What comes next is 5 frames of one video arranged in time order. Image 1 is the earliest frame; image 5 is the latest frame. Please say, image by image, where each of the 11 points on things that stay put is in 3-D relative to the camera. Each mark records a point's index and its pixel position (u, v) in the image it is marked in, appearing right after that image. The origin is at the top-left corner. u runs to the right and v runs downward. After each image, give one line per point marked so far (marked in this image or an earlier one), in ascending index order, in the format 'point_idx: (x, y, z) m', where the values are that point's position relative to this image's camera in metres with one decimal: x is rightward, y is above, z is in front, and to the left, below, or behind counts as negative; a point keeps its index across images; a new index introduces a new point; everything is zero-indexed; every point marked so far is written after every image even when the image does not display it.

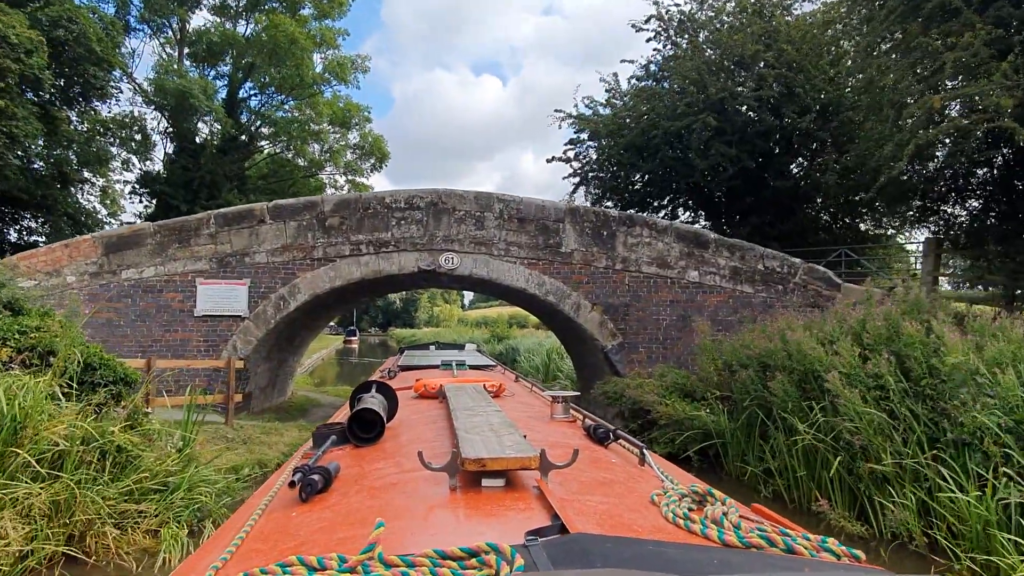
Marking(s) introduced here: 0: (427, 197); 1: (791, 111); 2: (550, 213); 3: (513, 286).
0: (-1.2, +1.3, +9.1) m
1: (+4.9, +3.1, +11.3) m
2: (+0.5, +1.1, +9.1) m
3: (0.0, 0.0, +9.1) m
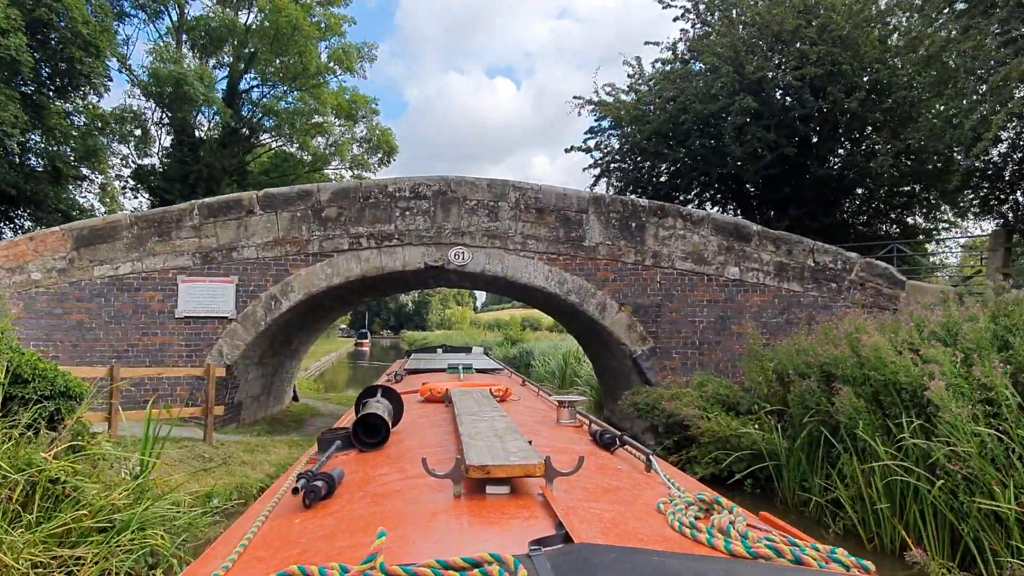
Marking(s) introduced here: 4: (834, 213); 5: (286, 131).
0: (-1.0, +1.3, +8.1) m
1: (+5.2, +3.2, +10.2) m
2: (+0.8, +1.1, +8.2) m
3: (+0.2, +0.1, +8.1) m
4: (+5.9, +1.4, +11.6) m
5: (-5.6, +3.9, +15.9) m
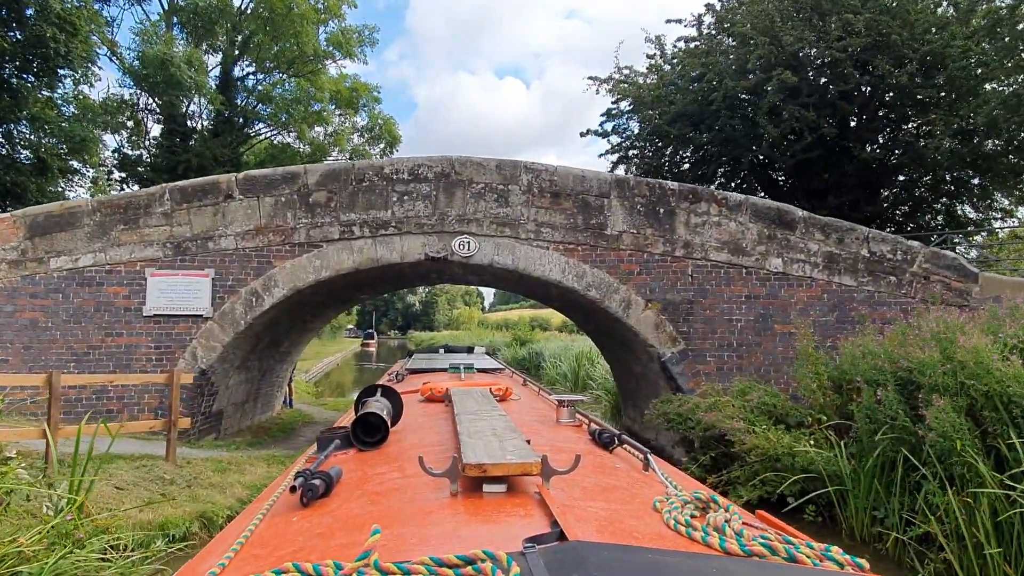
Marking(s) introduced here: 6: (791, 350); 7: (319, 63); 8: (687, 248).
0: (-0.9, +1.4, +7.2) m
1: (+5.4, +3.2, +9.2) m
2: (+0.9, +1.2, +7.2) m
3: (+0.4, +0.1, +7.2) m
4: (+6.0, +1.4, +10.6) m
5: (-5.4, +4.0, +15.0) m
6: (+3.1, -0.7, +7.1) m
7: (-4.7, +5.5, +15.6) m
8: (+2.0, +0.5, +7.2) m
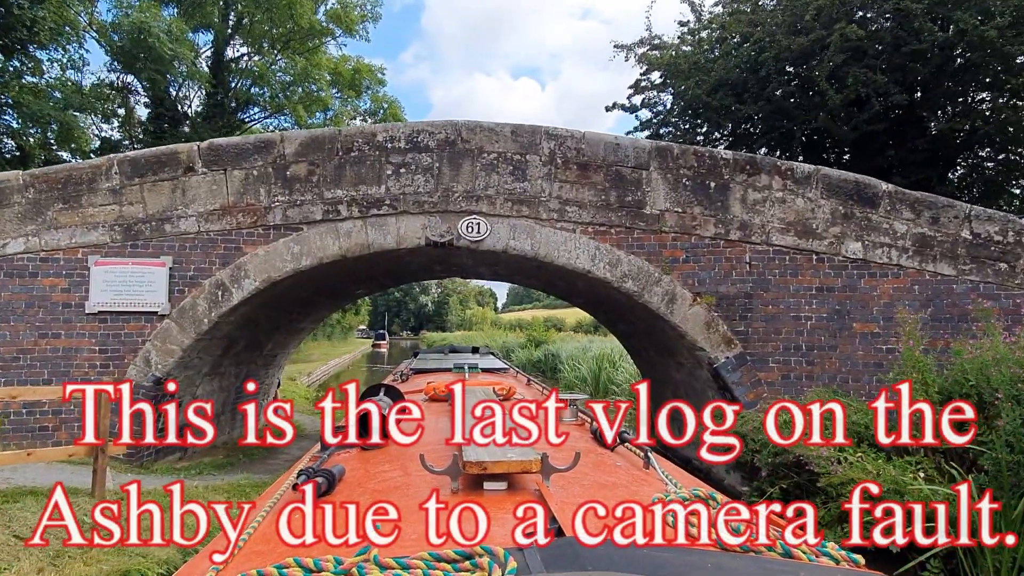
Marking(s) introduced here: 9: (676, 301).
0: (-0.7, +1.5, +6.0) m
1: (+5.6, +3.3, +7.8) m
2: (+1.1, +1.3, +5.9) m
3: (+0.5, +0.2, +5.9) m
4: (+6.3, +1.5, +9.2) m
5: (-5.1, +4.0, +13.8) m
6: (+3.3, -0.6, +5.8) m
7: (-4.4, +5.6, +14.4) m
8: (+2.2, +0.5, +5.9) m
9: (+1.5, -0.1, +5.9) m
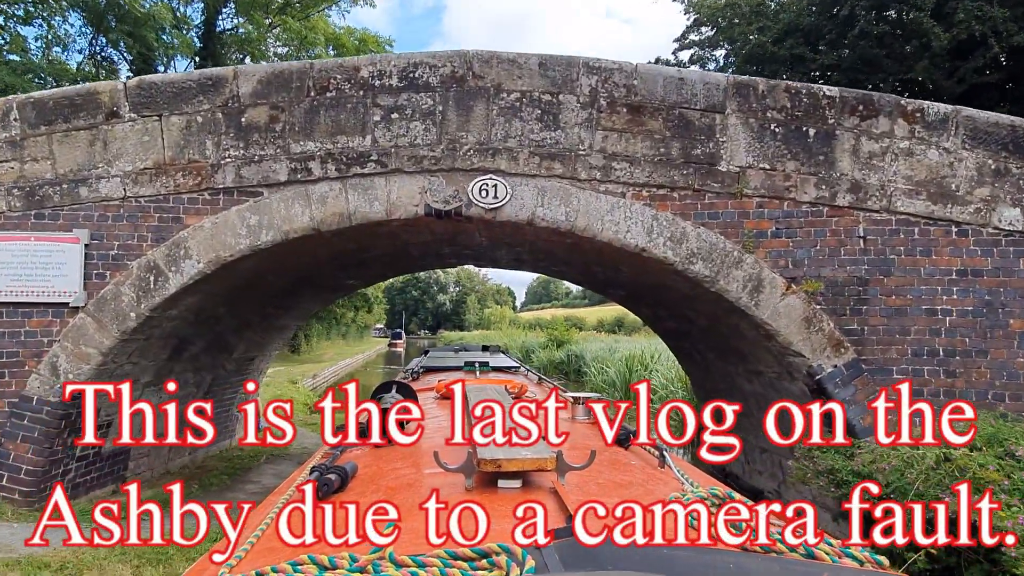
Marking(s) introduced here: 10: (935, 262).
0: (-0.5, +1.6, +4.5) m
1: (+5.8, +3.4, +6.2) m
2: (+1.3, +1.4, +4.4) m
3: (+0.7, +0.3, +4.4) m
4: (+6.6, +1.6, +7.6) m
5: (-4.7, +4.1, +12.5) m
6: (+3.5, -0.5, +4.2) m
7: (-4.0, +5.7, +13.0) m
8: (+2.3, +0.7, +4.4) m
9: (+1.7, 0.0, +4.3) m
10: (+2.8, +0.2, +4.3) m
